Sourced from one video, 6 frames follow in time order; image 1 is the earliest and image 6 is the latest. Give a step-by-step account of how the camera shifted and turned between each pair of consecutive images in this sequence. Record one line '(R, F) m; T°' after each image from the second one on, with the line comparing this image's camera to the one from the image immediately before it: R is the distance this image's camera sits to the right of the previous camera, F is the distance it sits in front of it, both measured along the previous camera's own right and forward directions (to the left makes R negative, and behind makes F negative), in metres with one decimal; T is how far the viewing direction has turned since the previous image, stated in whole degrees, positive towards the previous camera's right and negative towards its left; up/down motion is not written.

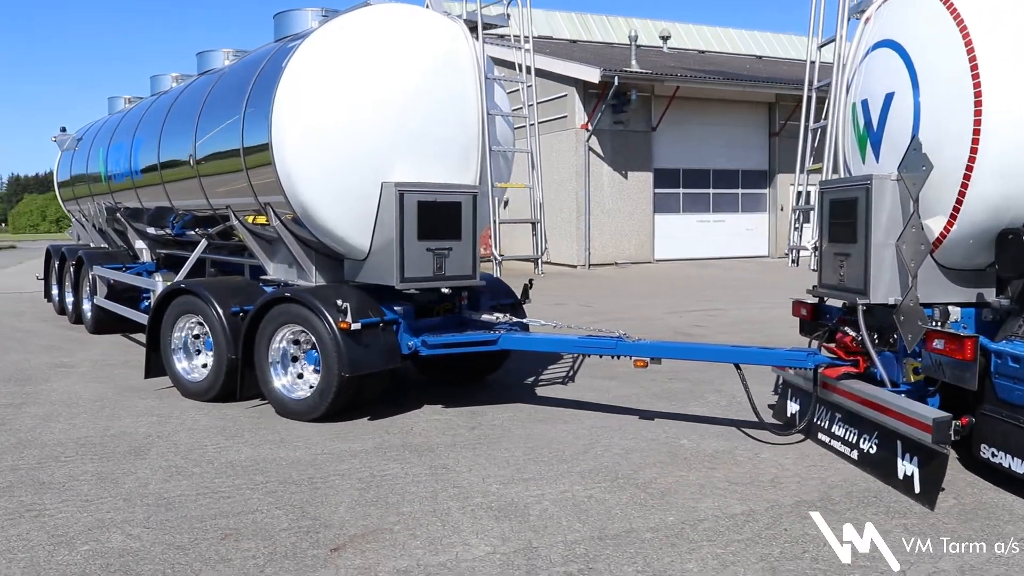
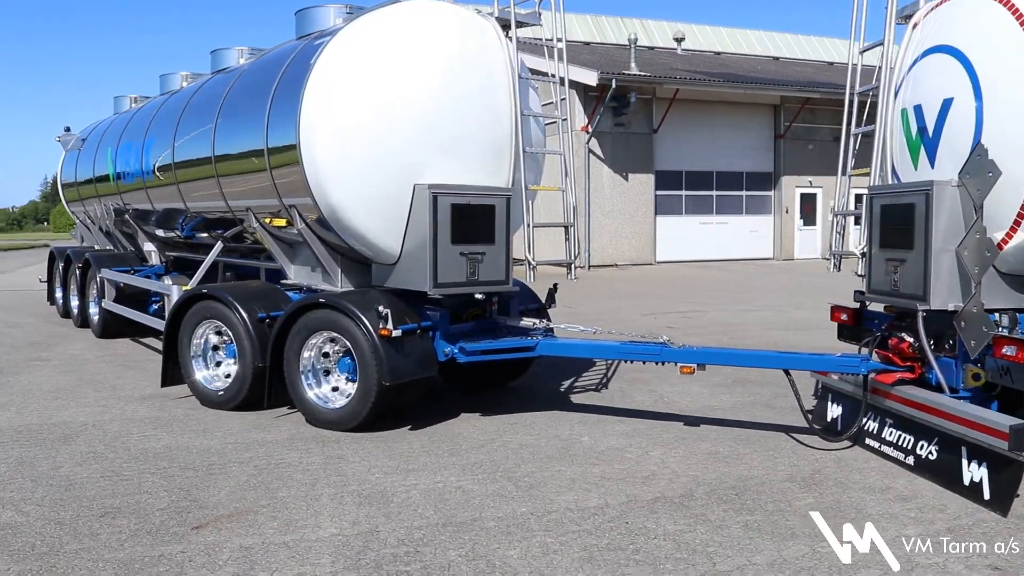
(-0.5, +0.1) m; +2°
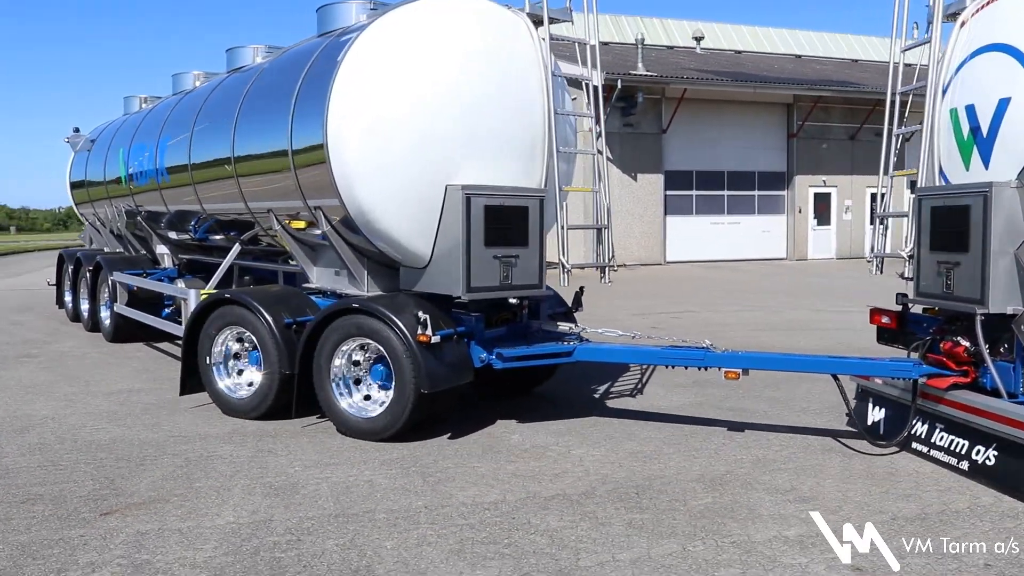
(-0.4, +0.1) m; +1°
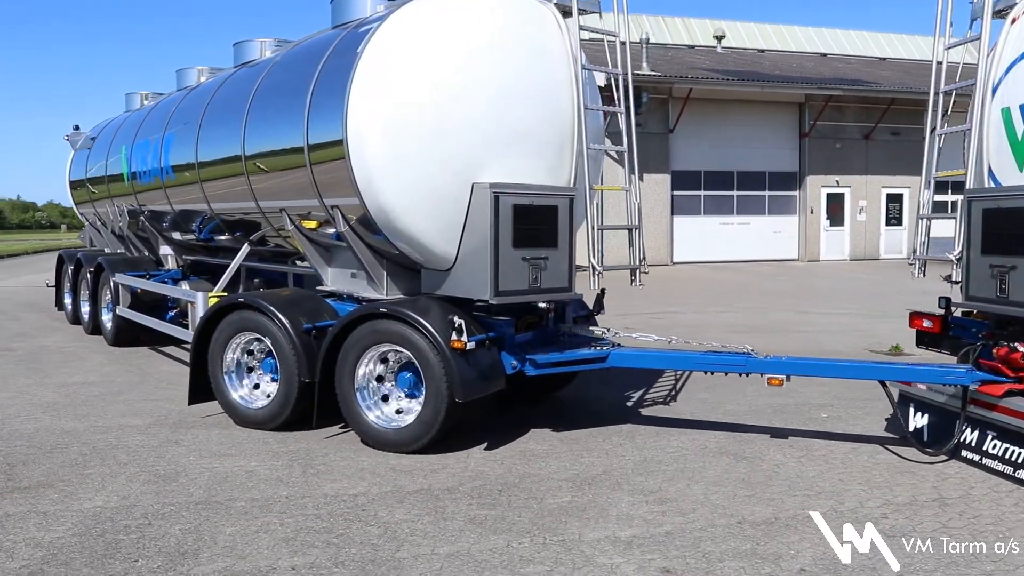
(-0.3, +0.2) m; +1°
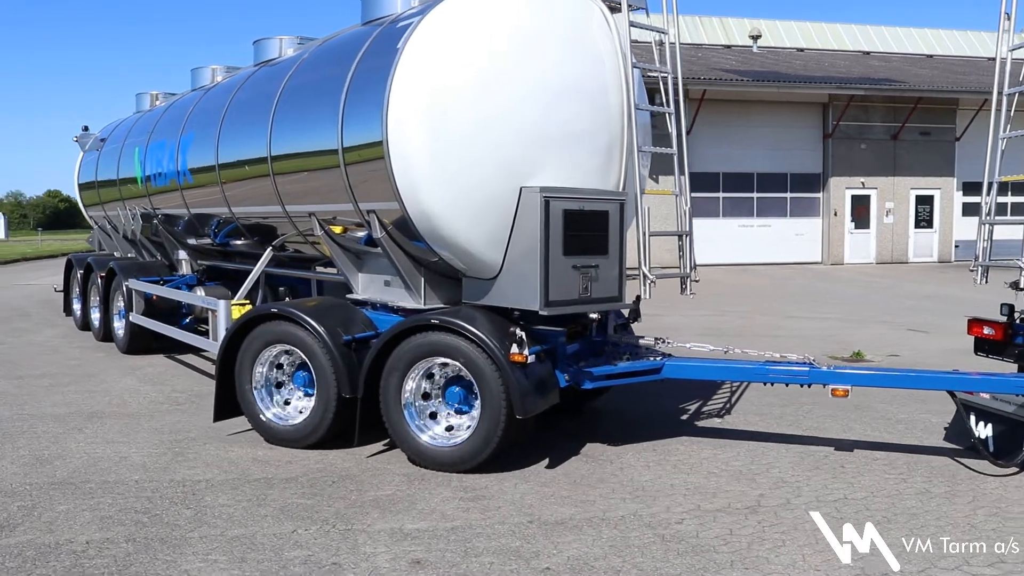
(-0.4, +0.3) m; +1°
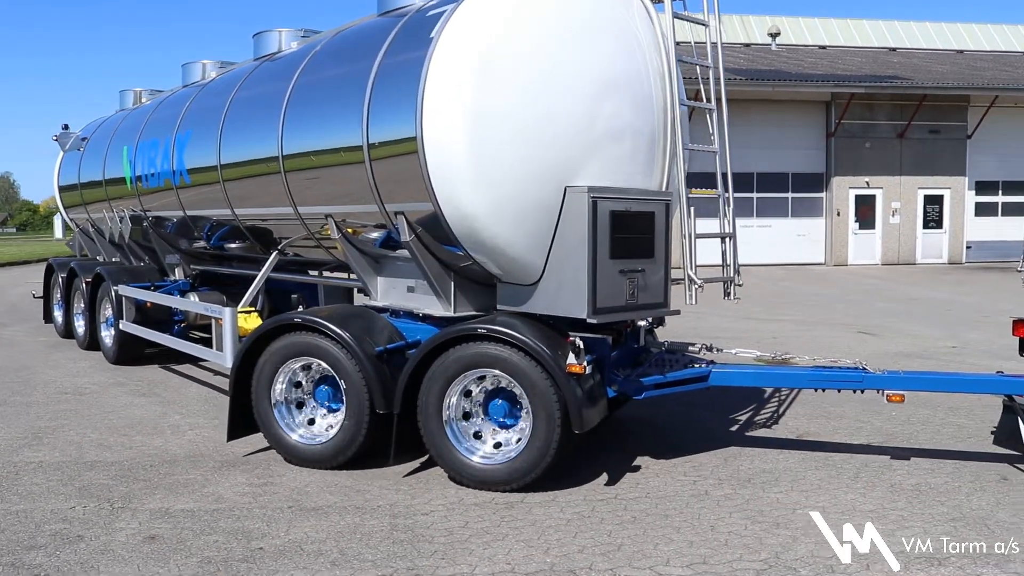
(-0.5, +0.3) m; +3°
